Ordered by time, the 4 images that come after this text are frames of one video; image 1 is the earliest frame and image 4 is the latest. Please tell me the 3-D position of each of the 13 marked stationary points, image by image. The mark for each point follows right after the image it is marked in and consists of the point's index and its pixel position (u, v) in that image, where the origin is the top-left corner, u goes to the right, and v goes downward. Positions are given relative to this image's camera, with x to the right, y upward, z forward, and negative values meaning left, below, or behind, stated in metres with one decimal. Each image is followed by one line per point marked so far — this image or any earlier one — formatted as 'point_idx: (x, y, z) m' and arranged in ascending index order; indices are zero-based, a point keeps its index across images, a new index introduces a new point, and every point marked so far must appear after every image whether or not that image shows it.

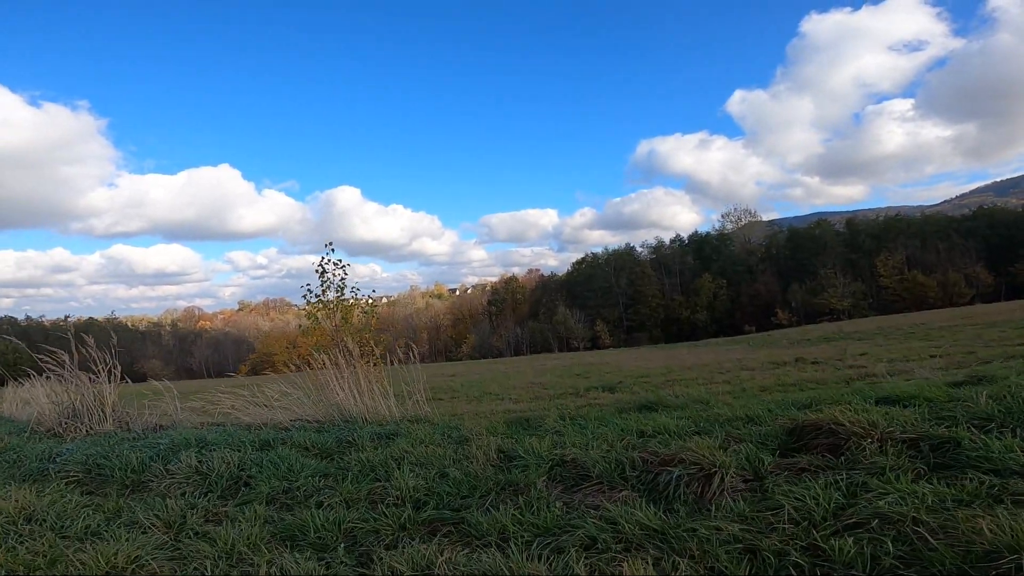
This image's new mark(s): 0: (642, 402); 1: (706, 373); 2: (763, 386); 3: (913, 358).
0: (+3.2, -2.9, +13.4) m
1: (+6.6, -3.0, +18.4) m
2: (+6.3, -2.5, +13.3) m
3: (+12.0, -2.1, +16.0) m
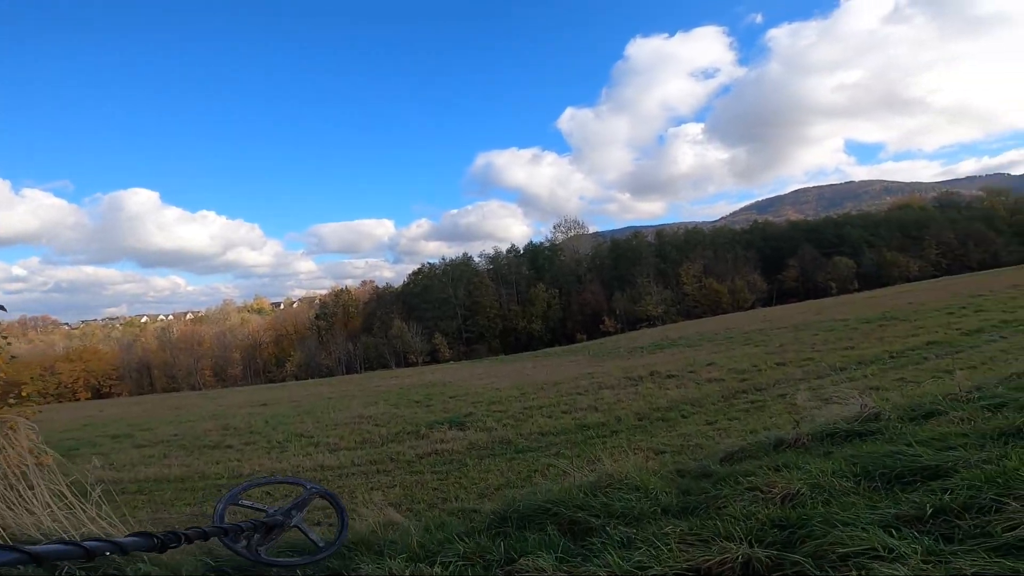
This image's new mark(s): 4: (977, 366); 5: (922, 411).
0: (-0.2, -3.1, +10.3) m
1: (+1.5, -3.3, +16.2) m
2: (+2.7, -2.7, +11.3) m
3: (+7.4, -2.3, +15.5) m
4: (+9.9, -1.7, +11.4) m
5: (+4.8, -1.5, +6.2) m
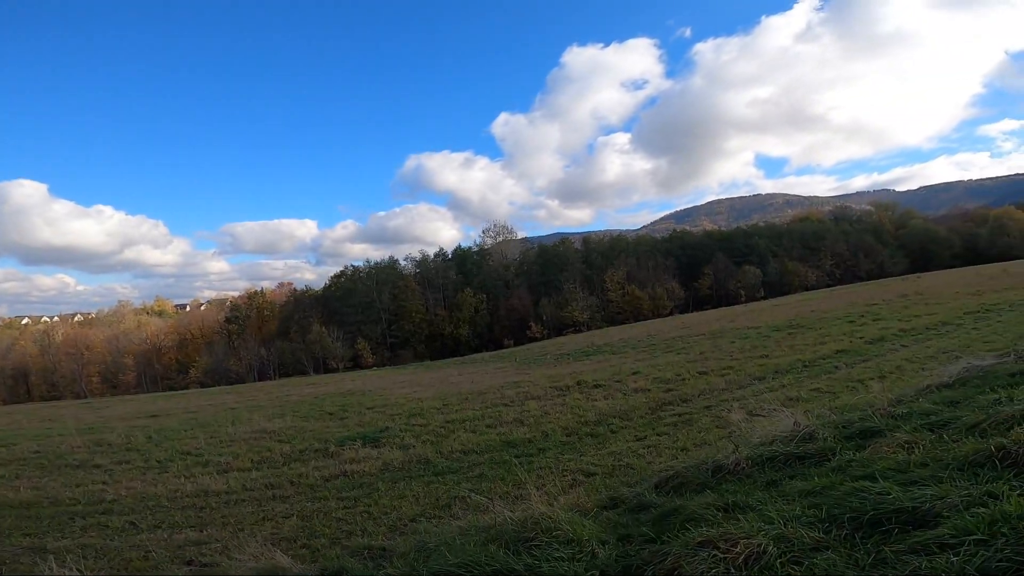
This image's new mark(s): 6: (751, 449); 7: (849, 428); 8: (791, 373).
0: (-1.6, -3.2, +9.4) m
1: (-0.7, -3.5, +15.4) m
2: (+1.1, -2.9, +10.7) m
3: (+5.2, -2.5, +15.6) m
4: (+8.3, -1.9, +11.8) m
5: (+3.8, -1.6, +6.0) m
6: (+2.8, -1.8, +6.2) m
7: (+3.9, -1.6, +6.2) m
8: (+7.0, -2.1, +13.4) m
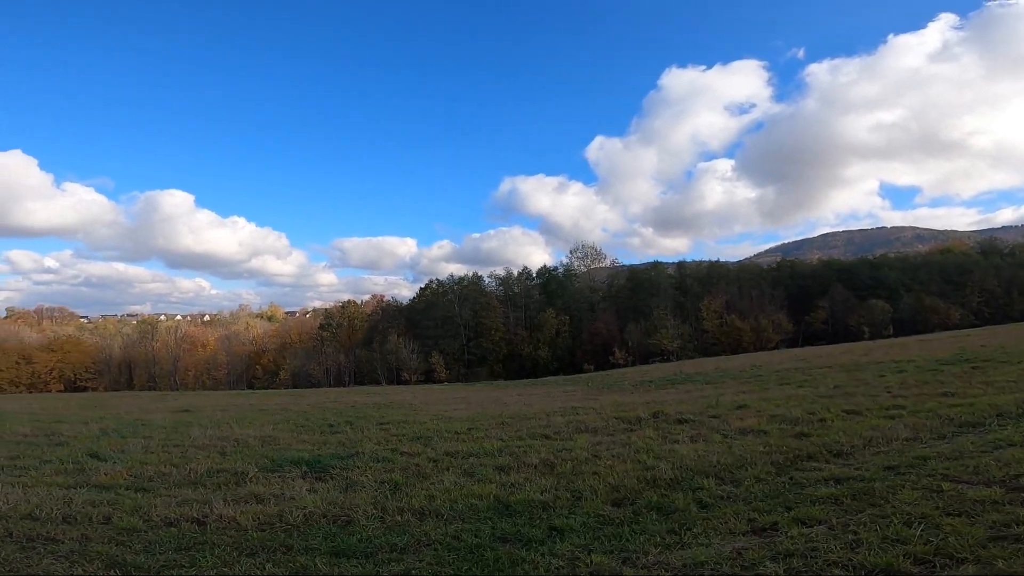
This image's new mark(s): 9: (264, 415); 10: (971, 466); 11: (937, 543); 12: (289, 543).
0: (-1.8, -2.4, +5.1) m
1: (+0.1, -3.0, +10.8) m
2: (+1.2, -2.3, +5.9) m
3: (+6.0, -2.4, +10.0) m
4: (+8.4, -1.8, +5.8) m
5: (+3.1, -1.0, +0.9) m
6: (+2.1, -1.1, +1.2) m
7: (+3.2, -1.0, +1.0) m
8: (+7.4, -2.0, +7.5) m
9: (-8.9, -4.6, +19.1) m
10: (+4.8, -1.9, +5.5) m
11: (+2.9, -1.8, +3.7) m
12: (-1.9, -2.4, +4.7) m
